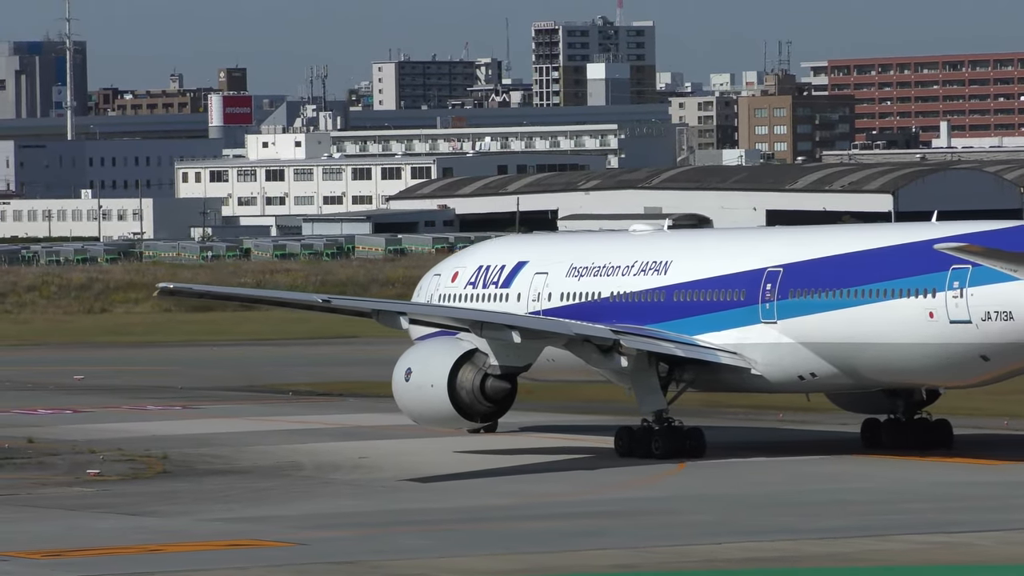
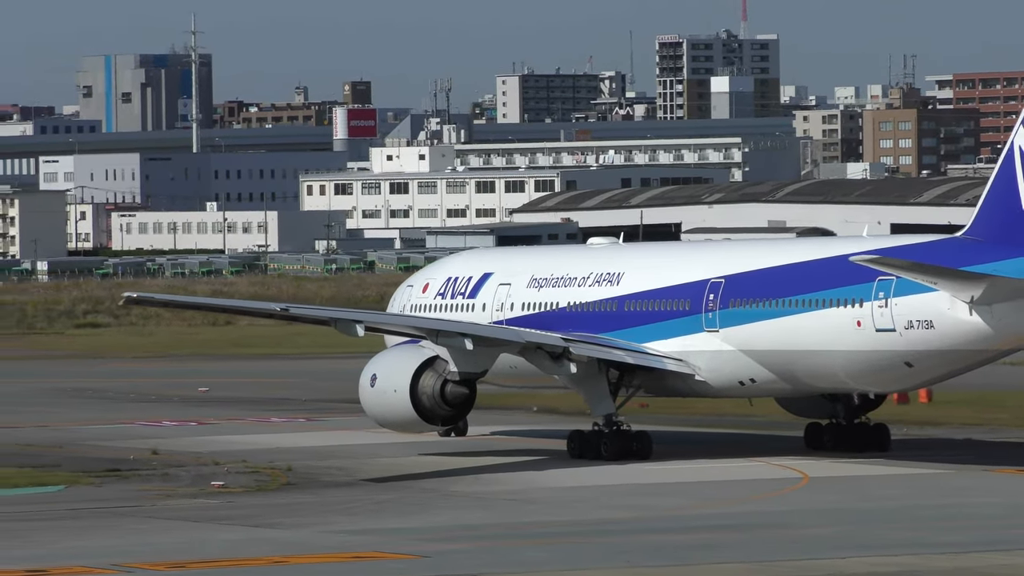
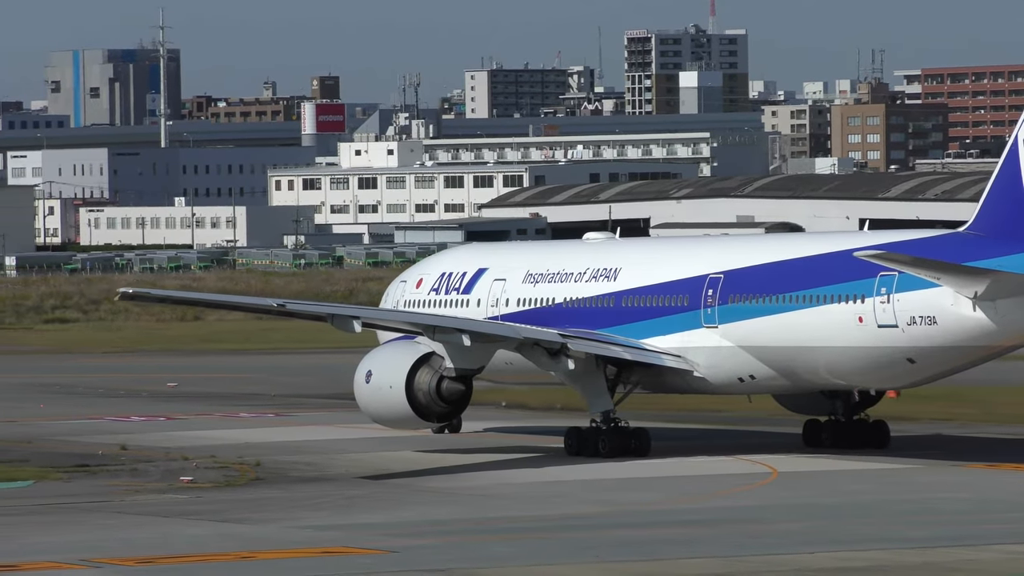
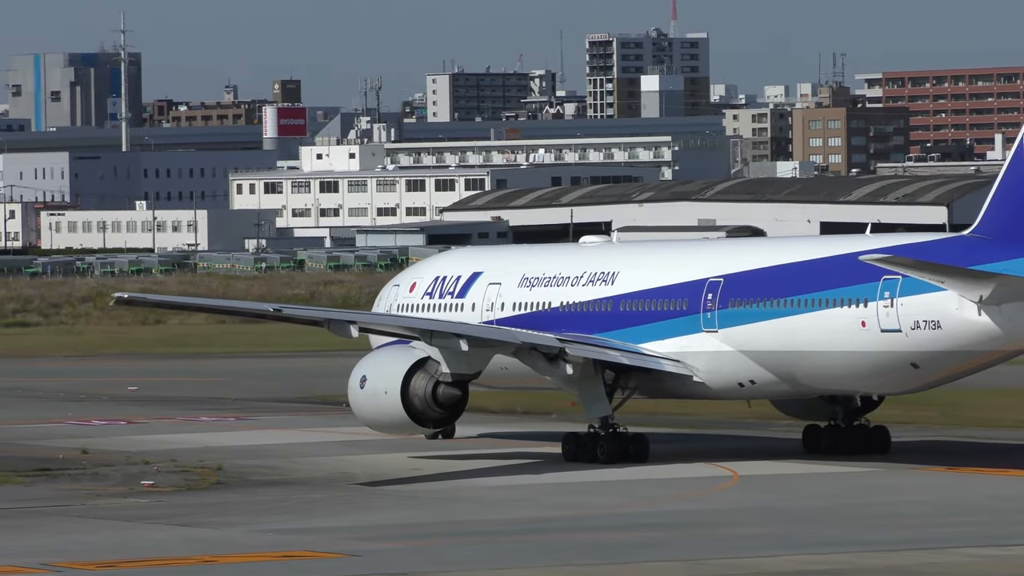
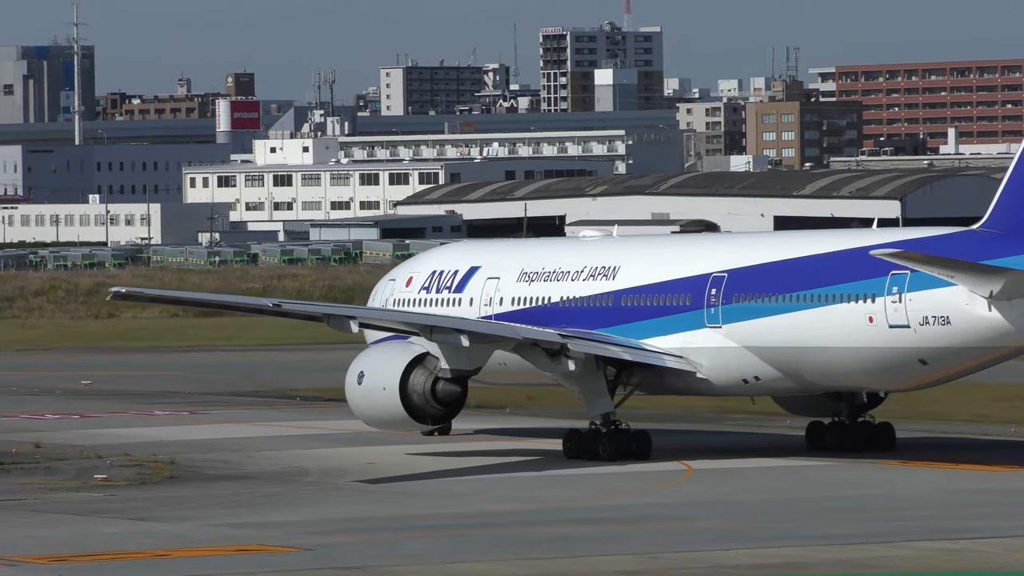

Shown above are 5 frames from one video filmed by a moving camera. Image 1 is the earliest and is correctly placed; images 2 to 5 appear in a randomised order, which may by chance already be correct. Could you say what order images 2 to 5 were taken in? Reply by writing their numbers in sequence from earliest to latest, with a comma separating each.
5, 4, 3, 2
